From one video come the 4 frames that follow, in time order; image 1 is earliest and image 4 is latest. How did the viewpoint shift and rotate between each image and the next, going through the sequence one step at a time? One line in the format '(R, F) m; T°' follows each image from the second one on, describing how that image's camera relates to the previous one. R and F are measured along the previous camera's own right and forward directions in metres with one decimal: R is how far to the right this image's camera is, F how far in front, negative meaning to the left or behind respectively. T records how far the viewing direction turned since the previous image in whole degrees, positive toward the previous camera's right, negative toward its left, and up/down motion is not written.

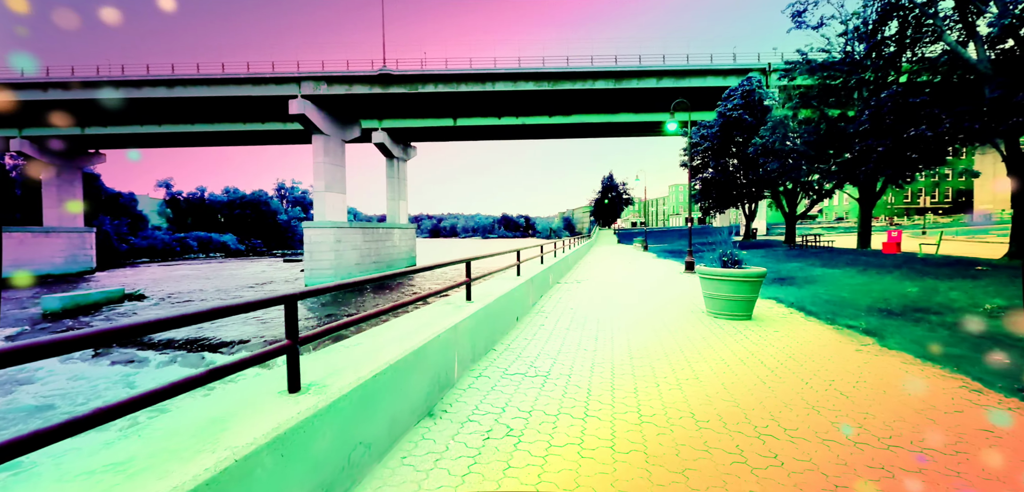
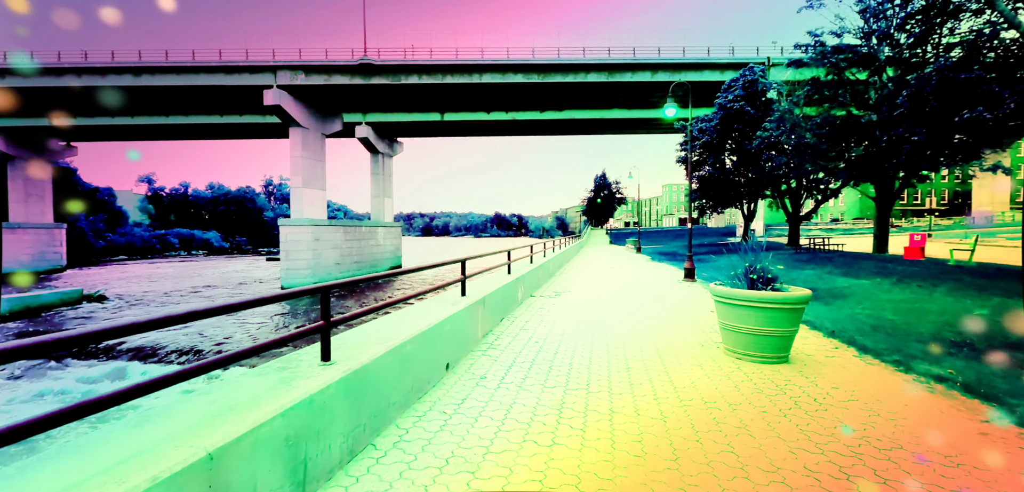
(+0.4, +1.1) m; +1°
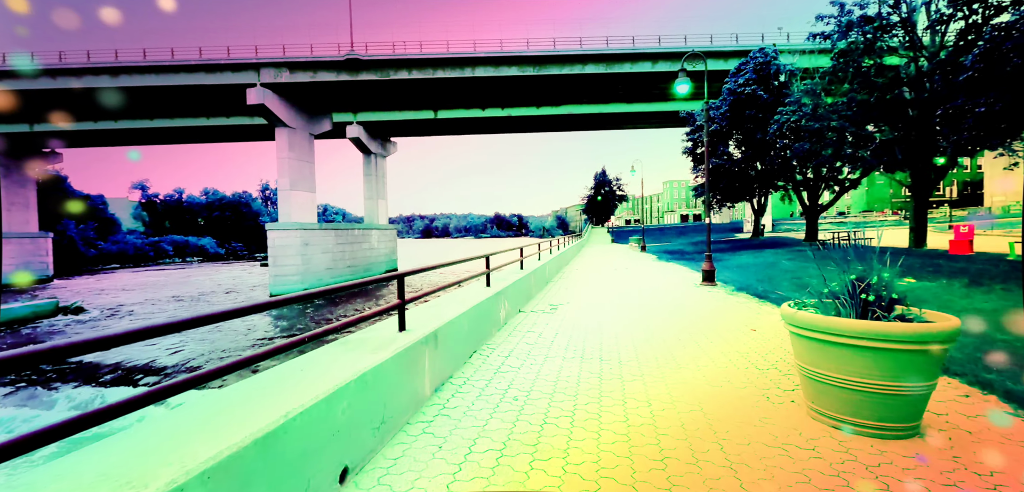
(+0.2, +1.0) m; 0°
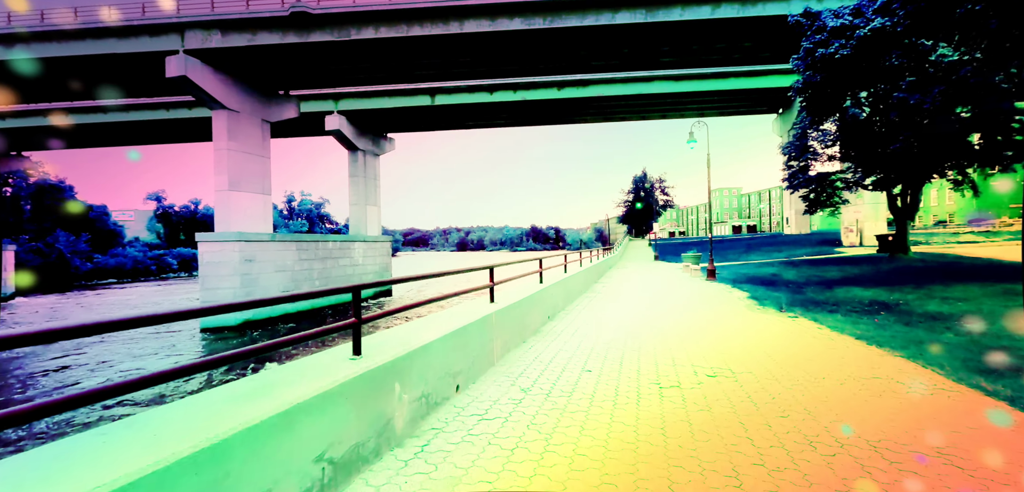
(+1.5, +6.3) m; -5°
